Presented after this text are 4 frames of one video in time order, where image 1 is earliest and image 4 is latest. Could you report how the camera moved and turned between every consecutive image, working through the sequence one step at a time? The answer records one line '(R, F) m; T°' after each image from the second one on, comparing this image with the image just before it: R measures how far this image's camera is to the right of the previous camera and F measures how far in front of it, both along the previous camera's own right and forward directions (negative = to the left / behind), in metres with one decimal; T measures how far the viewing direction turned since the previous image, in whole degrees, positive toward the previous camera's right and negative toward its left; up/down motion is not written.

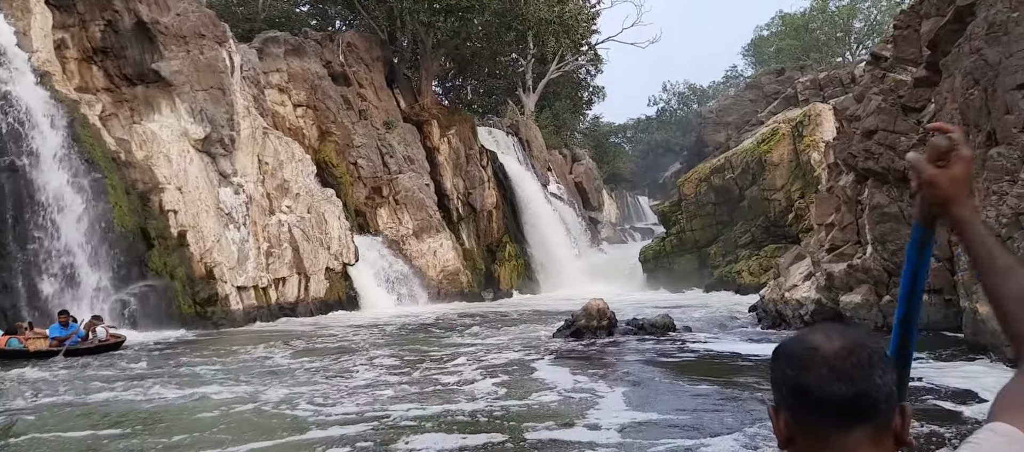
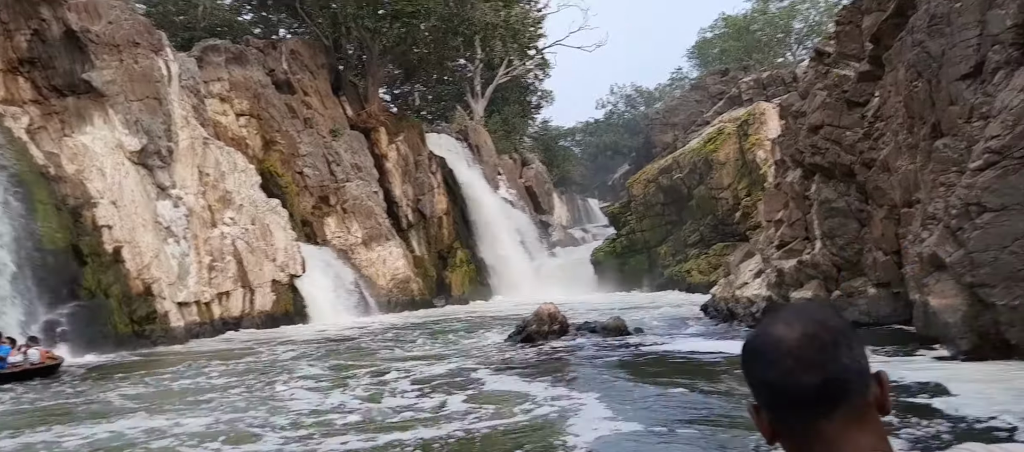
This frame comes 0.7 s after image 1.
(0.0, +0.3) m; +3°
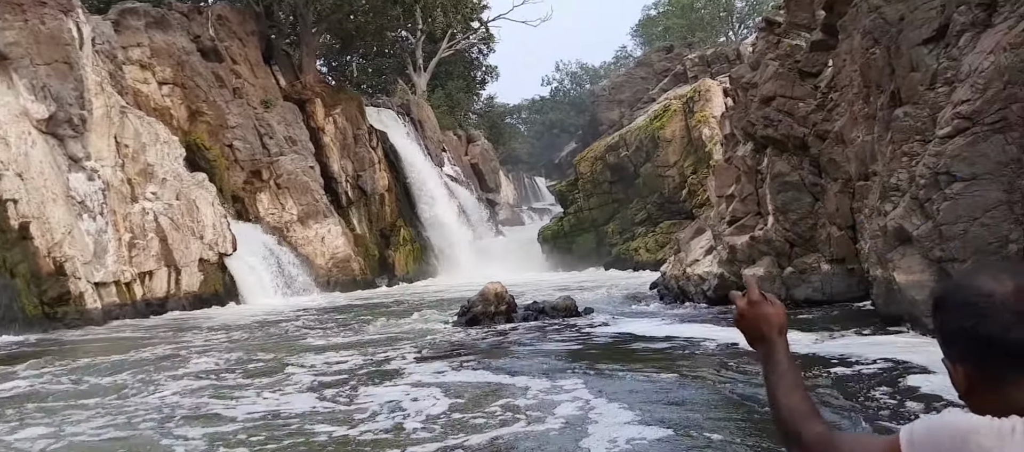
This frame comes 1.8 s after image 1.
(+0.1, +0.7) m; +4°
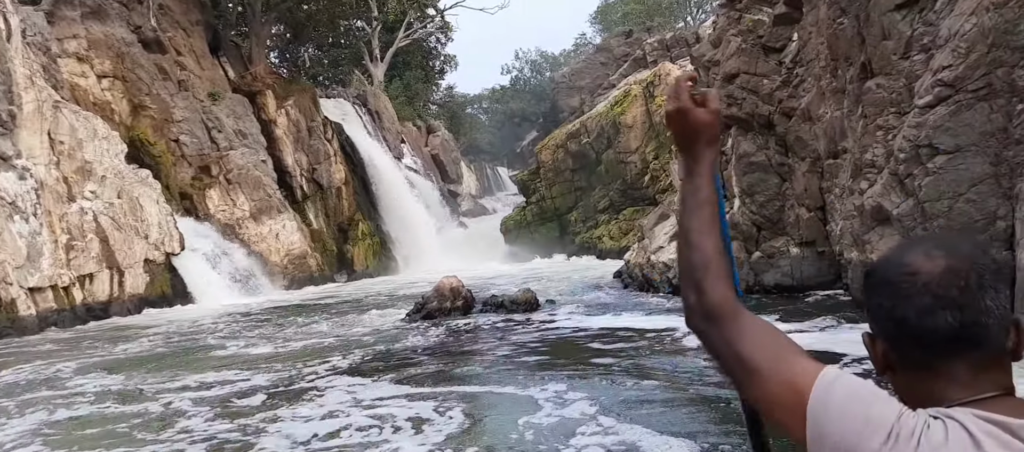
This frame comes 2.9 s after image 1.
(+0.1, +0.6) m; +3°
